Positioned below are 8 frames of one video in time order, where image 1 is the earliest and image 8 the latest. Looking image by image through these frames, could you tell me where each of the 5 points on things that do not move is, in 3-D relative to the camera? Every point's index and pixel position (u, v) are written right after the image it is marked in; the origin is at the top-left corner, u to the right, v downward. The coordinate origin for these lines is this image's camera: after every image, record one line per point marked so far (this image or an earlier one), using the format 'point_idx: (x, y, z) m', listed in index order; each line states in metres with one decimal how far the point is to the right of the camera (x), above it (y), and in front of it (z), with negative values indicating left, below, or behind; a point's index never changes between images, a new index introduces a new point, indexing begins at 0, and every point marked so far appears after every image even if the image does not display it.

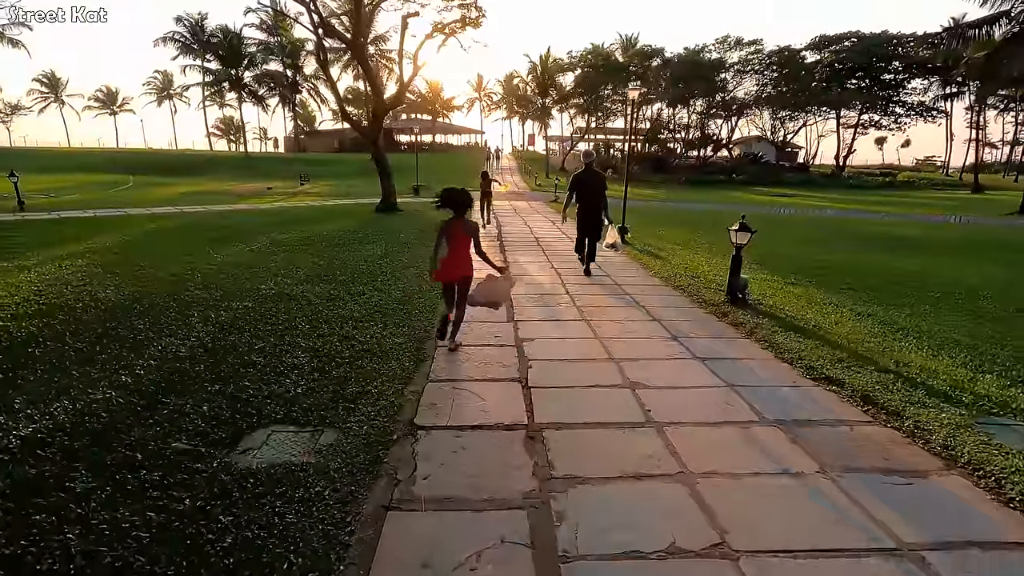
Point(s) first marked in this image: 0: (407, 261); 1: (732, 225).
0: (-1.7, +0.4, +8.6) m
1: (+7.0, +2.1, +17.1) m
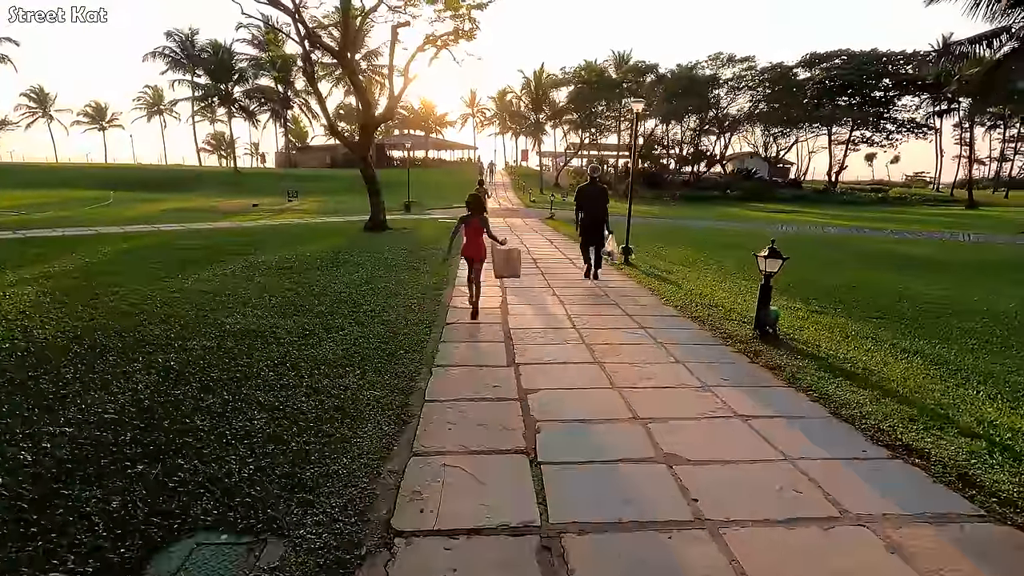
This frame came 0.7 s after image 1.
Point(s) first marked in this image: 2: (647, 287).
0: (-1.7, 0.0, +7.8) m
1: (+6.8, +1.4, +16.5) m
2: (+2.1, +0.1, +8.4) m
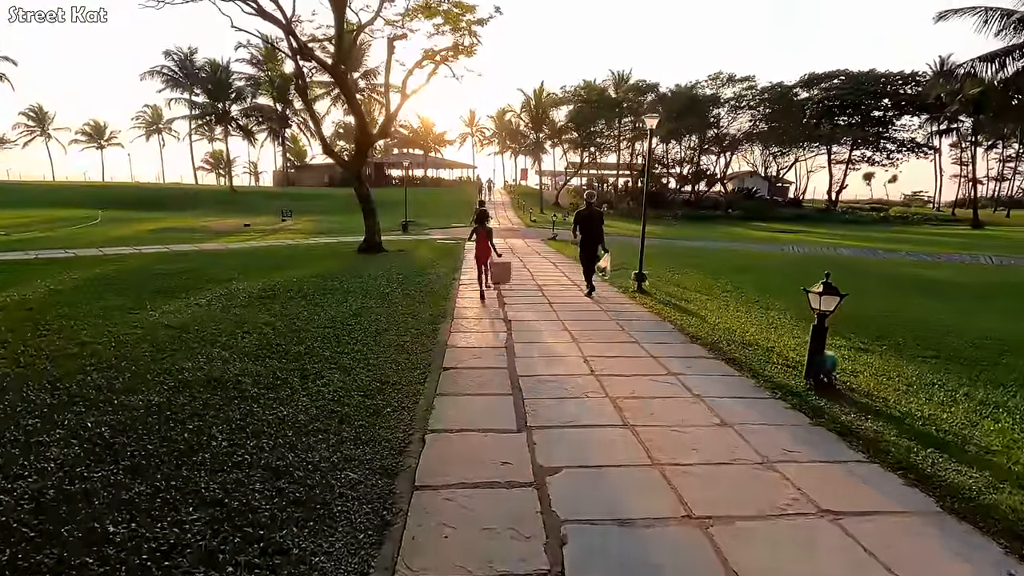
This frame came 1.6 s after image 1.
0: (-1.6, -0.4, +7.0) m
1: (+6.9, +0.7, +15.8) m
2: (+2.2, -0.4, +7.6) m
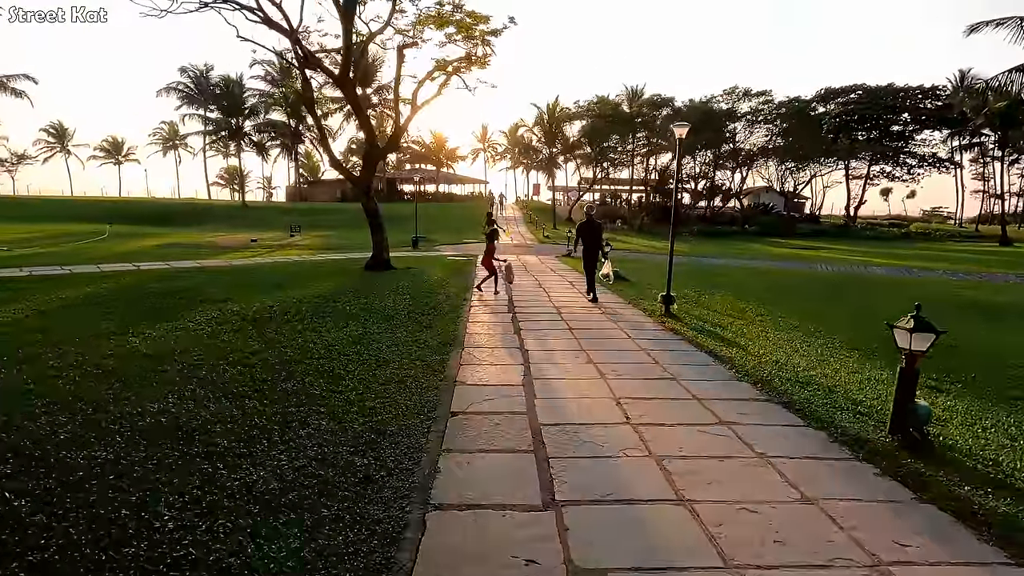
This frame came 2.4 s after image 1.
0: (-1.4, -0.7, +6.3) m
1: (+7.3, +0.1, +14.9) m
2: (+2.4, -0.7, +6.7) m
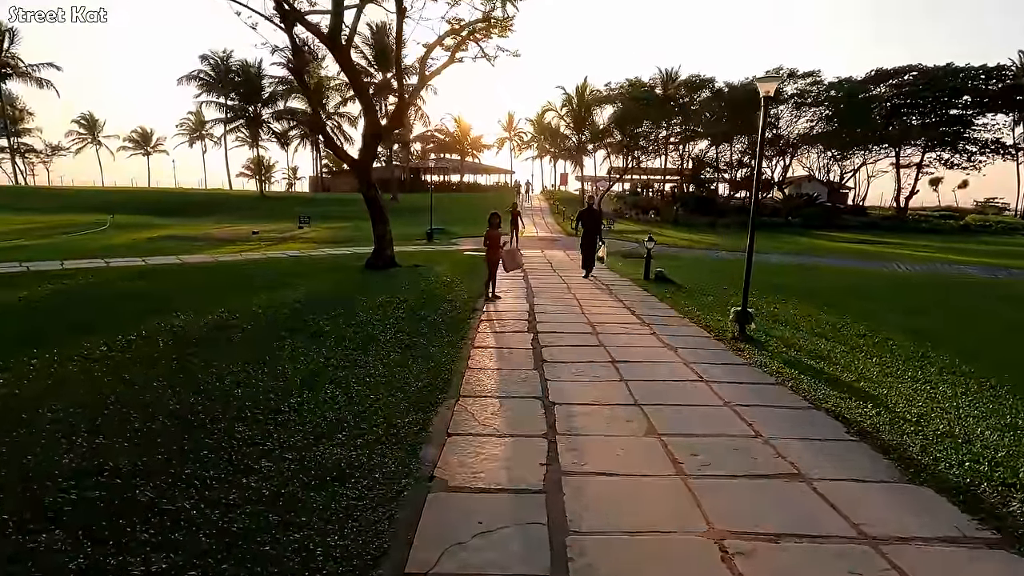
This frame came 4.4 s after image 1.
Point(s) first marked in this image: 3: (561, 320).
0: (-1.3, -0.9, +4.2) m
1: (+7.8, 0.0, +12.4) m
2: (+2.5, -0.9, +4.5) m
3: (+0.7, -0.4, +7.4) m
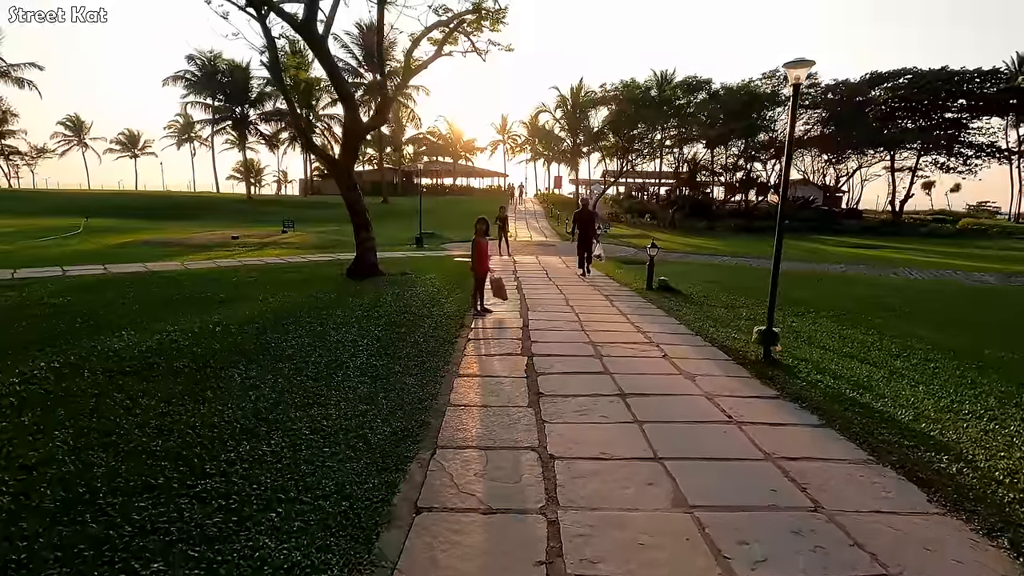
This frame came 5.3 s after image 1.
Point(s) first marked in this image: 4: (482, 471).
0: (-1.3, -1.1, +3.3) m
1: (+7.6, -0.2, +11.6) m
2: (+2.5, -1.1, +3.6) m
3: (+0.6, -0.6, +6.5) m
4: (-0.1, -1.1, +3.2) m
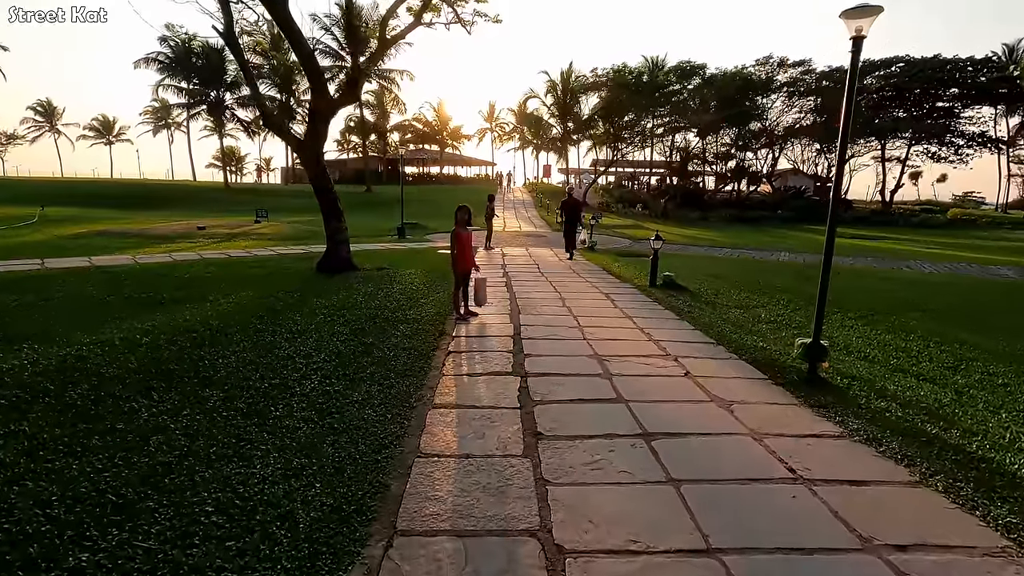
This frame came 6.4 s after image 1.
0: (-1.4, -1.1, +2.2) m
1: (+7.4, -0.1, +10.7) m
2: (+2.4, -1.2, +2.6) m
3: (+0.5, -0.7, +5.4) m
4: (-0.2, -1.2, +2.2) m
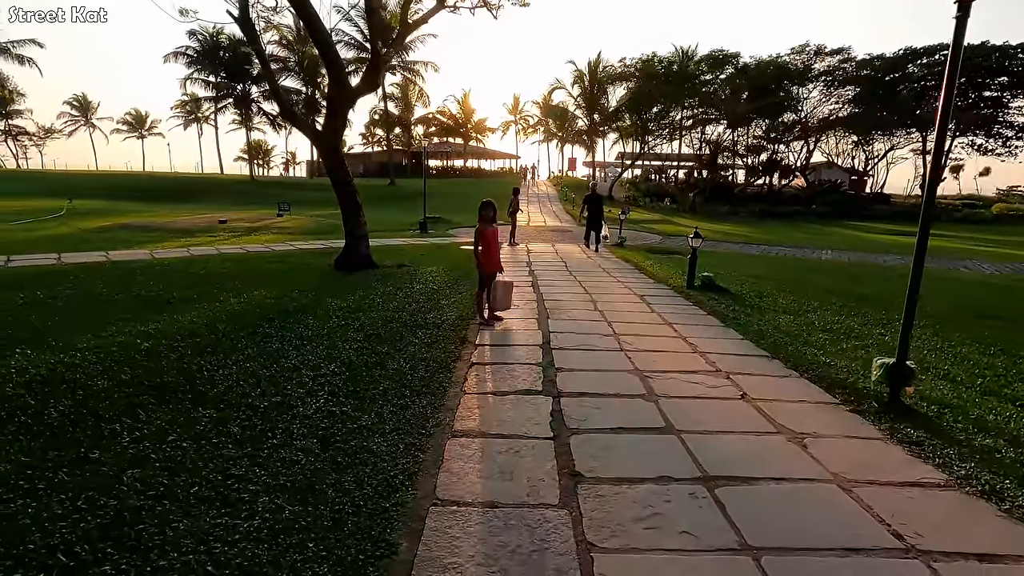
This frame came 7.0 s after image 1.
0: (-1.3, -1.2, +1.7) m
1: (+7.9, -0.2, +9.8) m
2: (+2.6, -1.3, +2.0) m
3: (+0.7, -0.7, +4.8) m
4: (0.0, -1.3, +1.6) m
